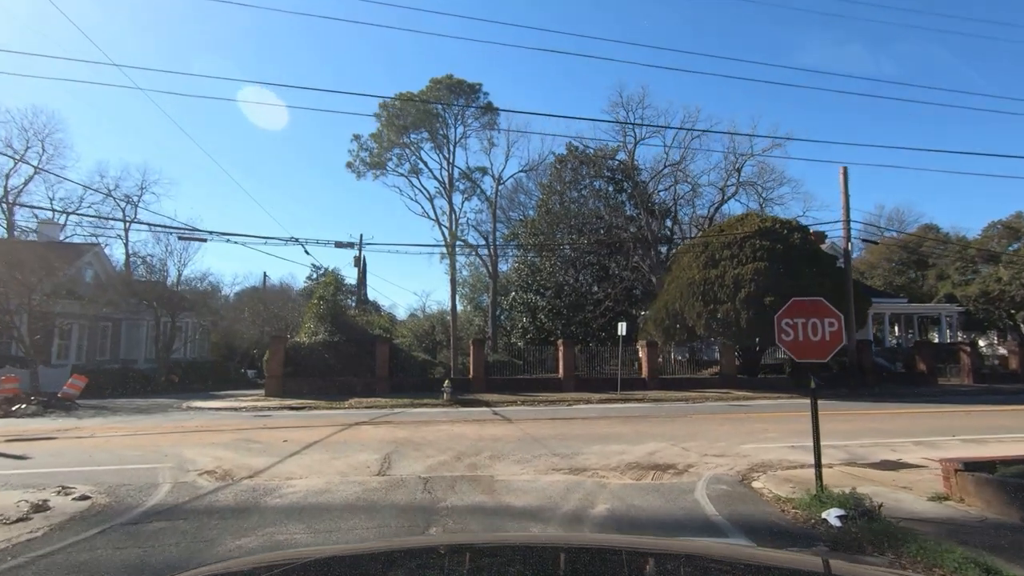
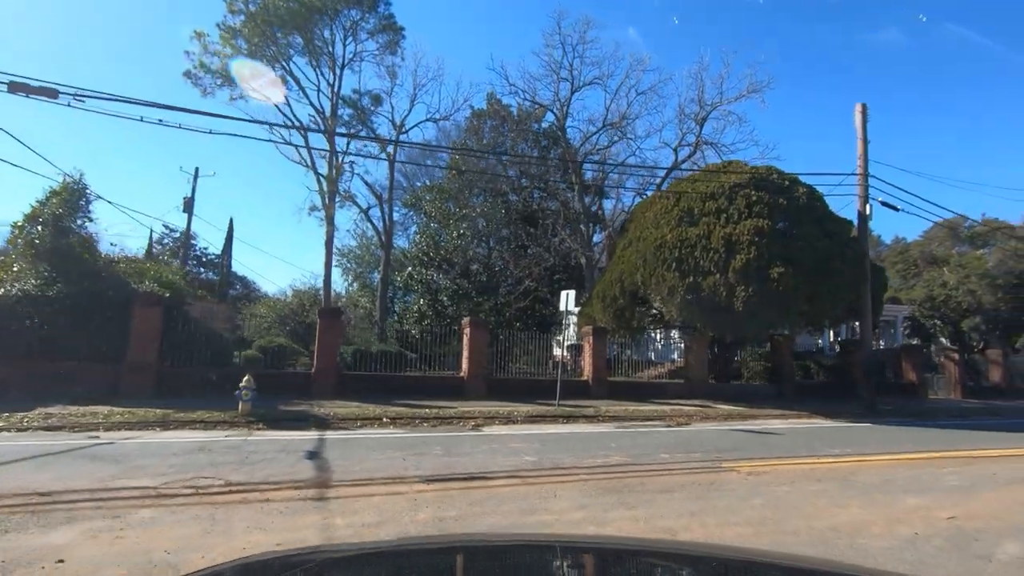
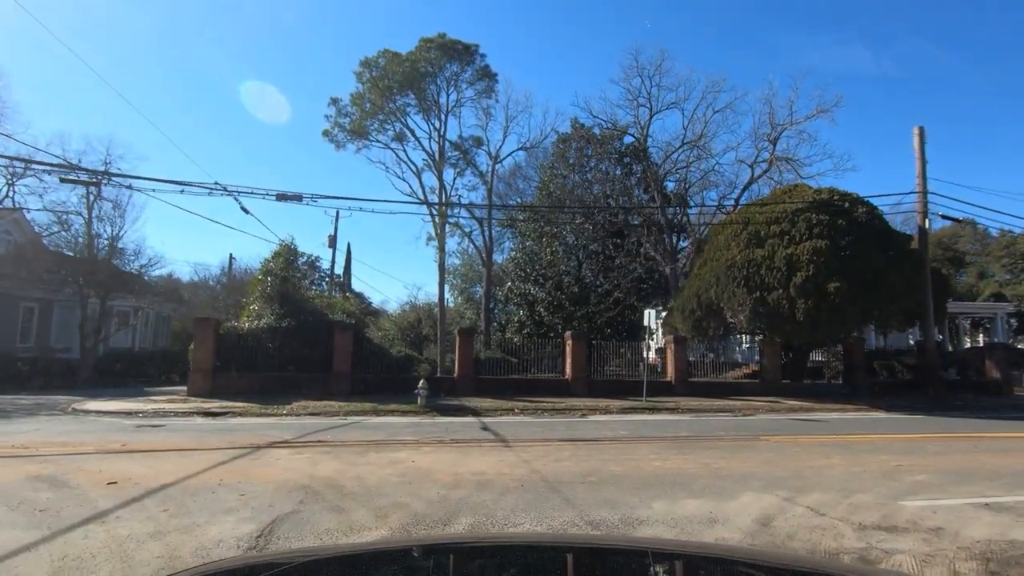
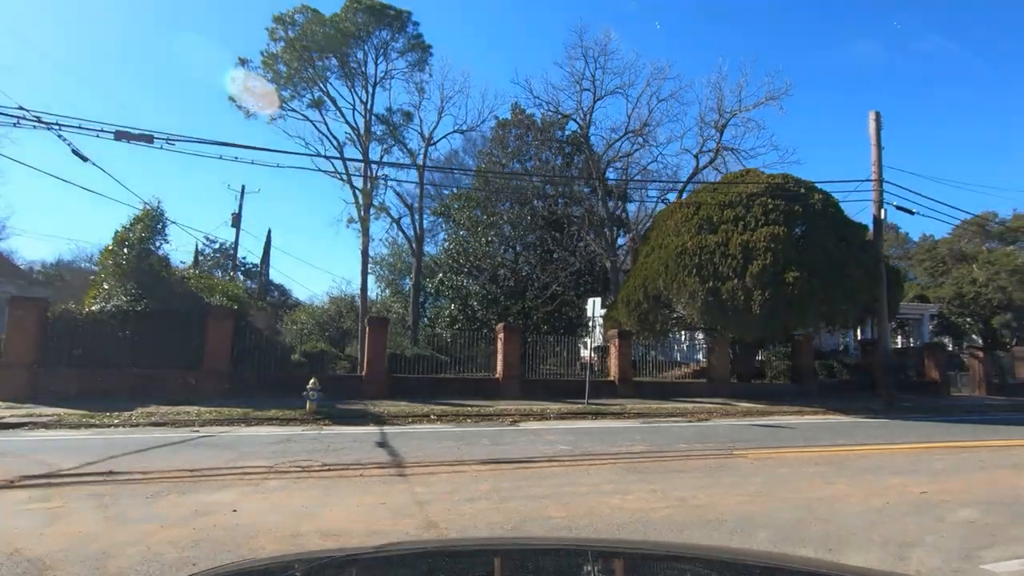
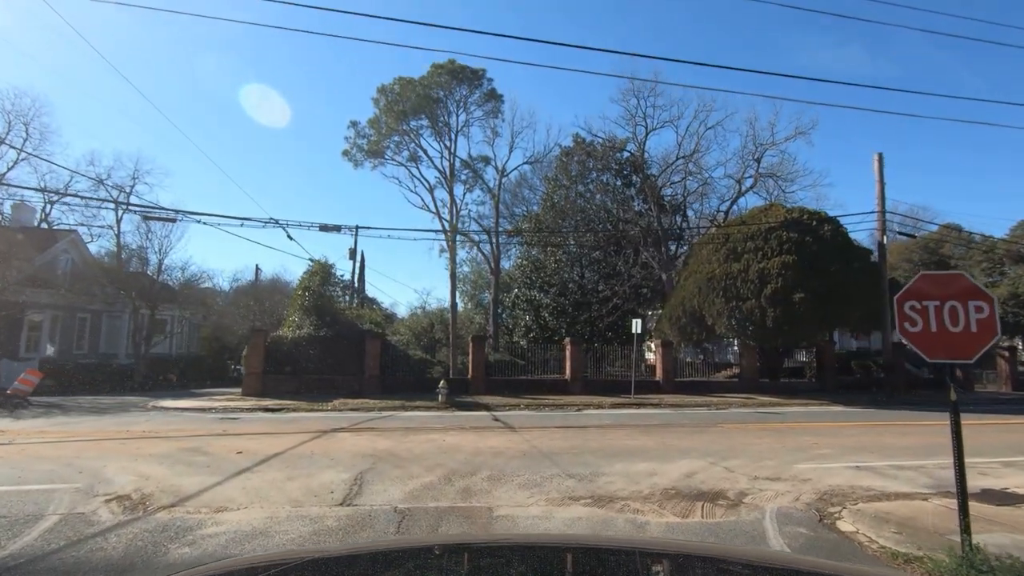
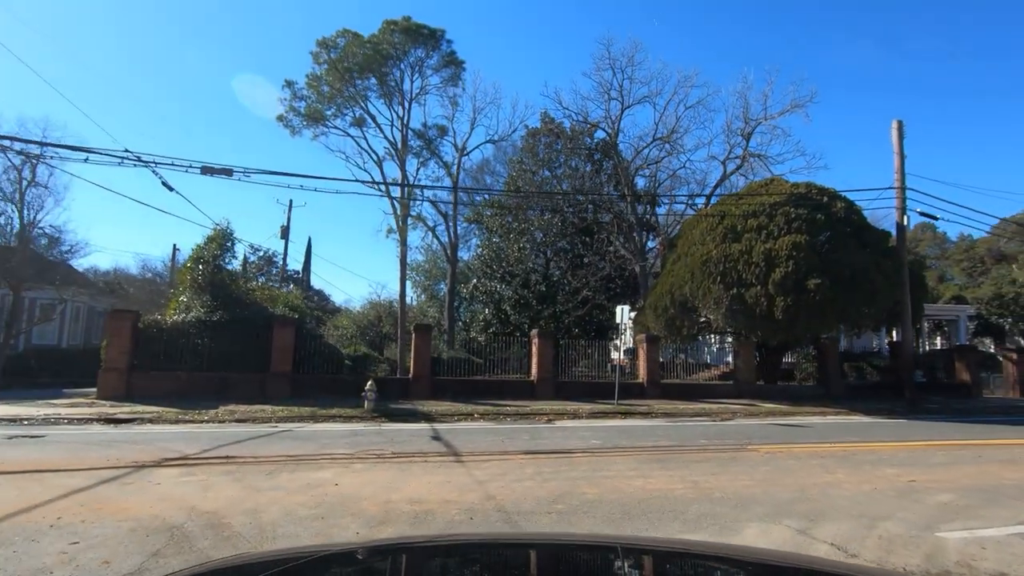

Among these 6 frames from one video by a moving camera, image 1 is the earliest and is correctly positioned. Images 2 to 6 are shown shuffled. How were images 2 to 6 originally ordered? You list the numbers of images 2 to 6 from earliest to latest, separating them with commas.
5, 3, 6, 4, 2
